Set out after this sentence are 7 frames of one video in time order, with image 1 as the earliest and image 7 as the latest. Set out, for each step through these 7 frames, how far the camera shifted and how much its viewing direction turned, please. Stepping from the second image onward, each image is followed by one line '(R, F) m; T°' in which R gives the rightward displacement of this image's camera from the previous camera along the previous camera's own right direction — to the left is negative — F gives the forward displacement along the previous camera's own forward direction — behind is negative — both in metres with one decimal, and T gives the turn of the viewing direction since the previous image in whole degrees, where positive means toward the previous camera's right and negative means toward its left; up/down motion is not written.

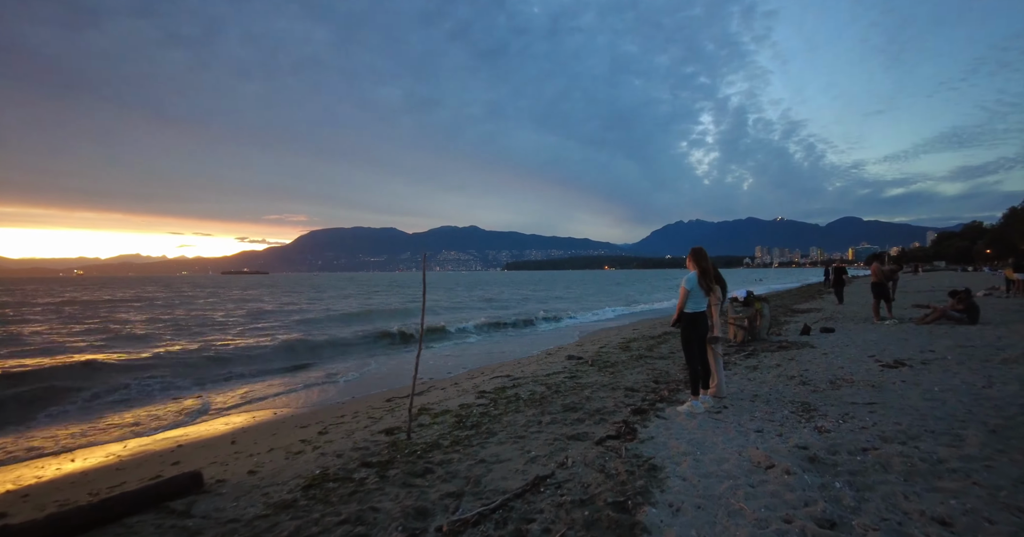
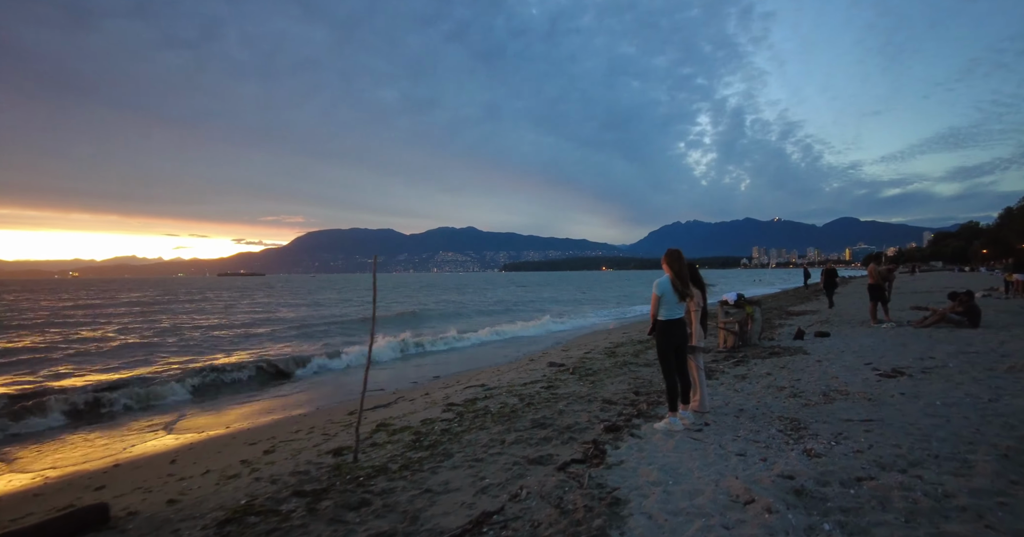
(+0.5, +0.6) m; 0°
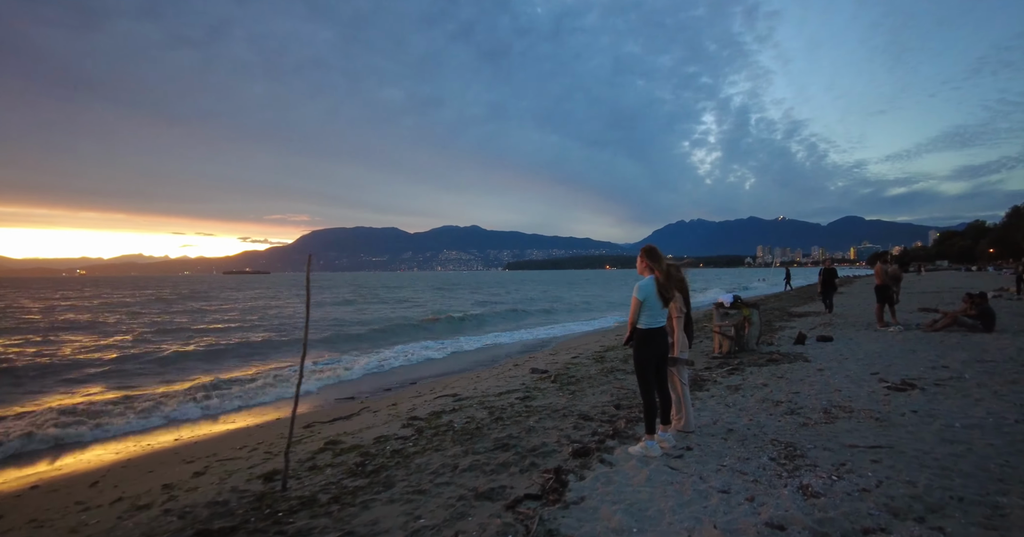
(+0.5, +0.7) m; 0°
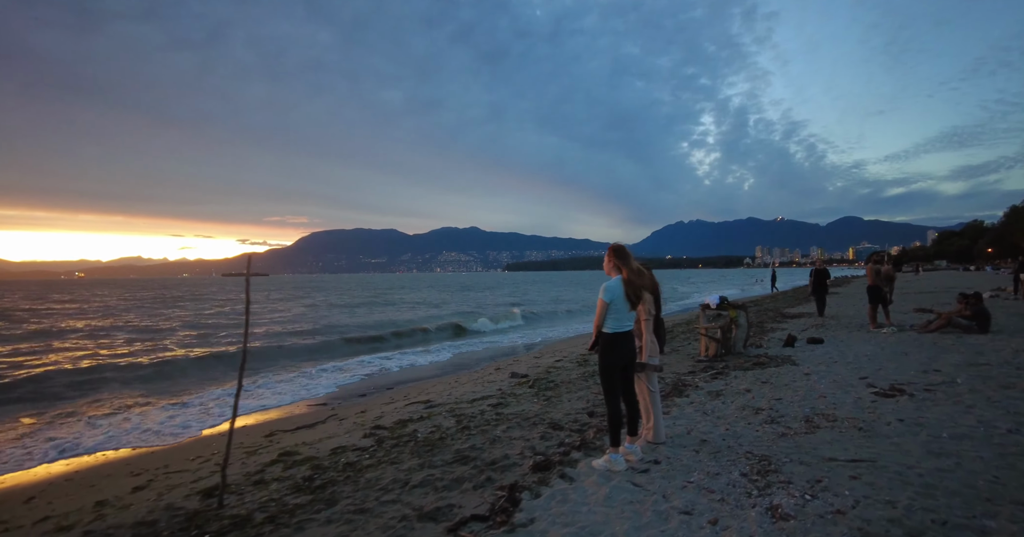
(+0.4, +0.3) m; 0°
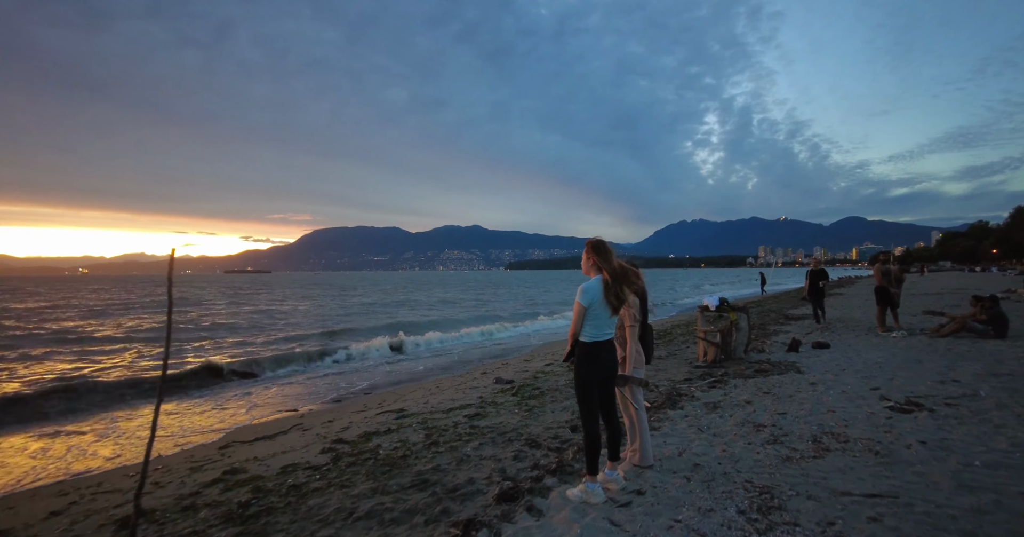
(+0.3, +0.6) m; 0°
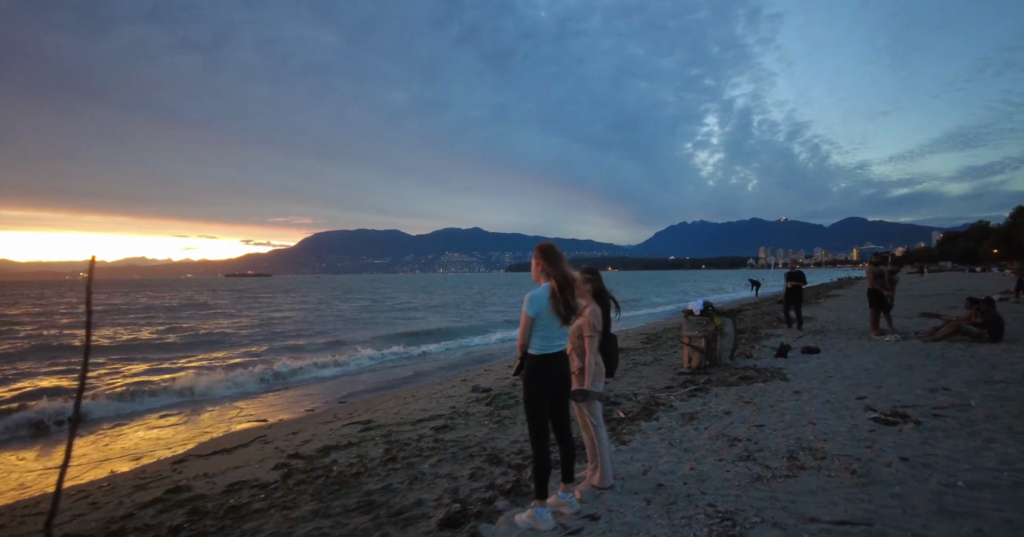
(+0.4, +0.3) m; 0°
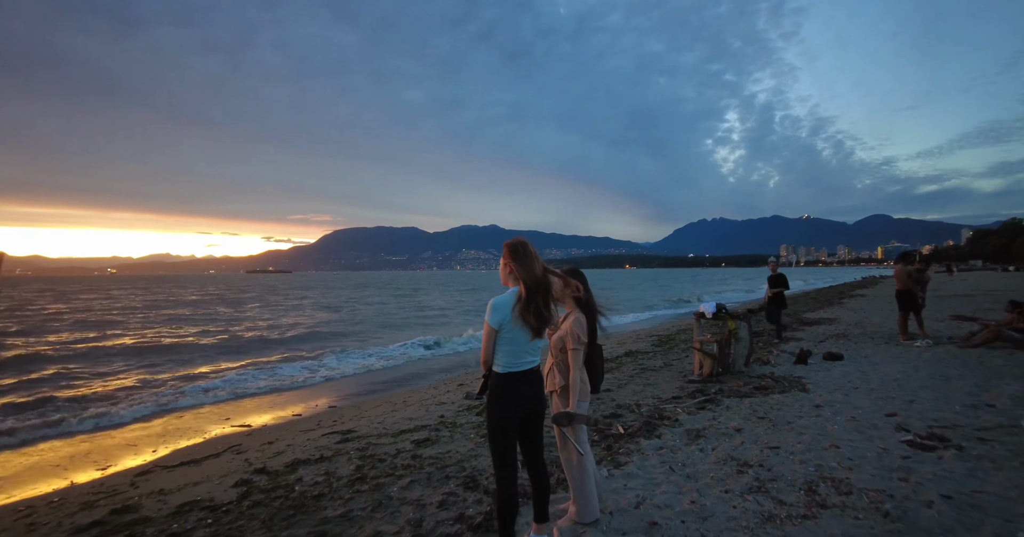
(+0.3, +0.6) m; -2°
